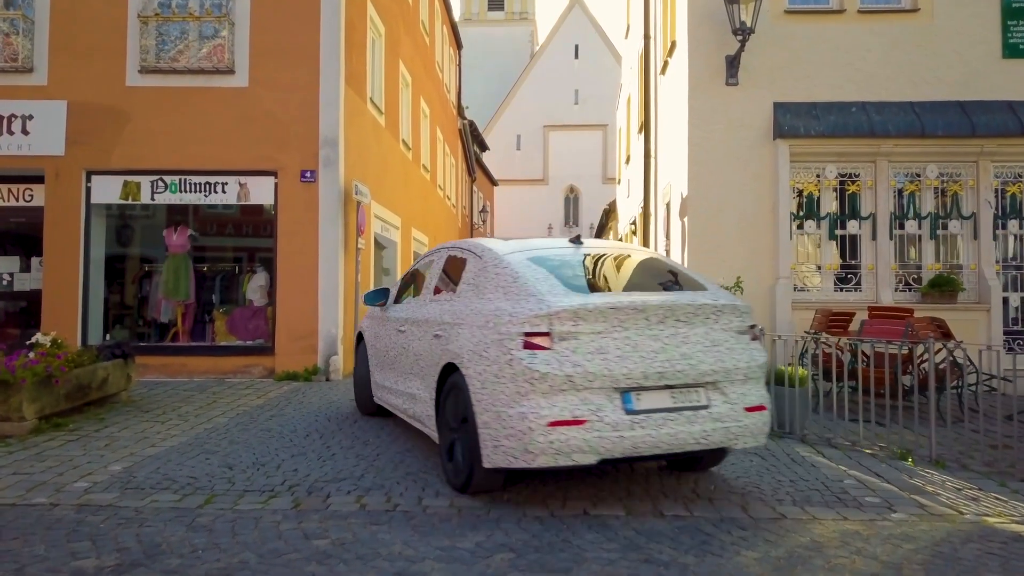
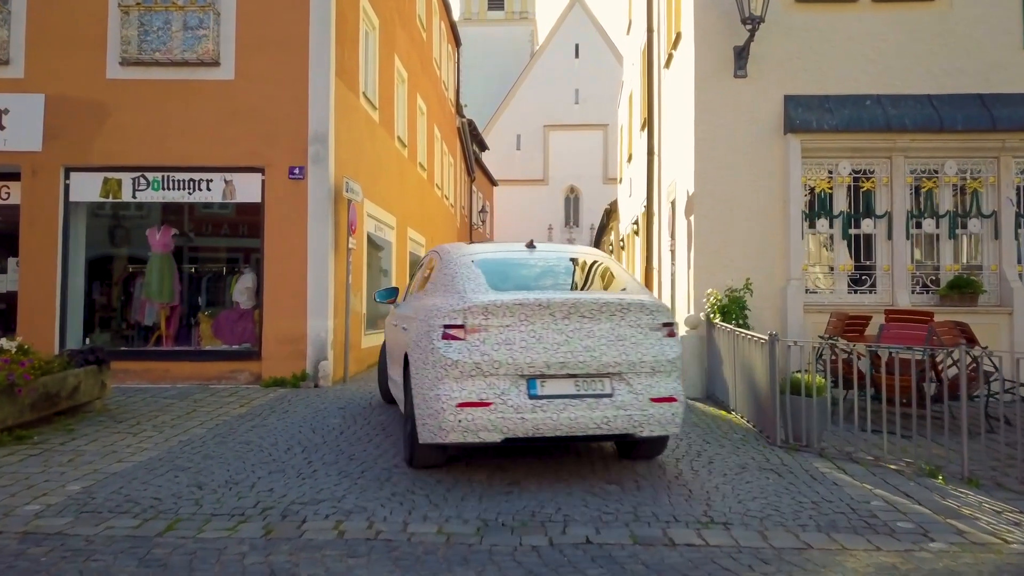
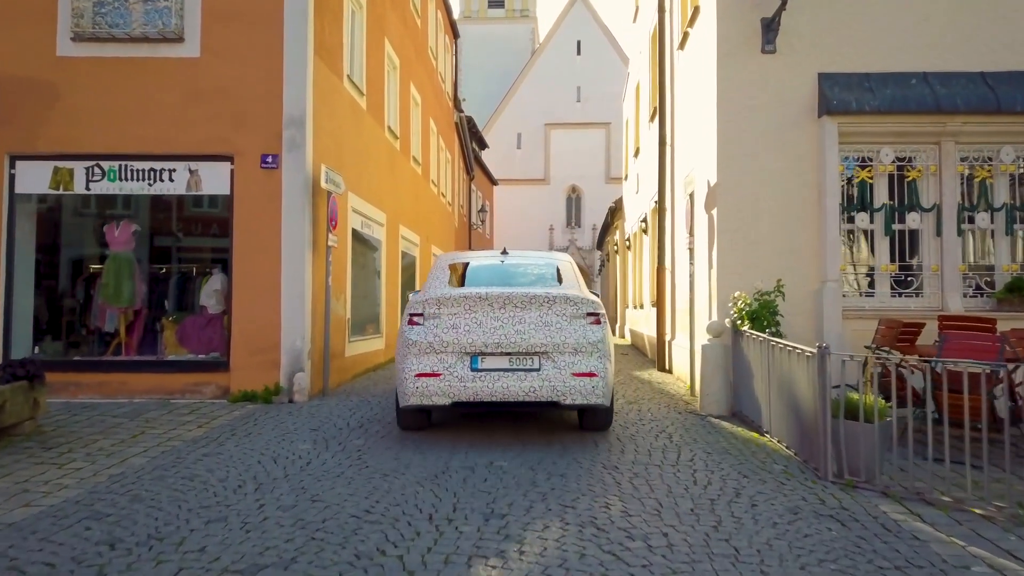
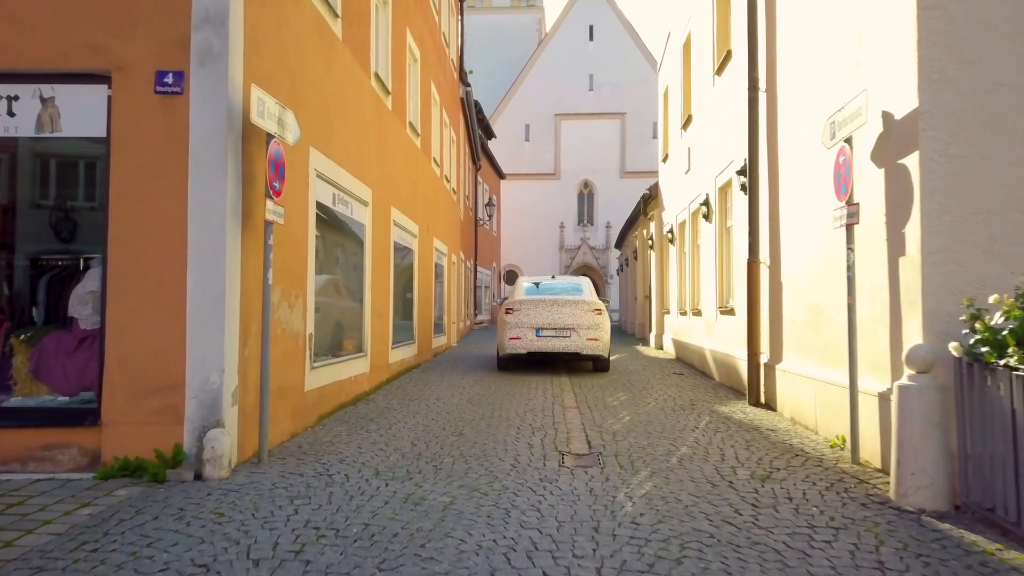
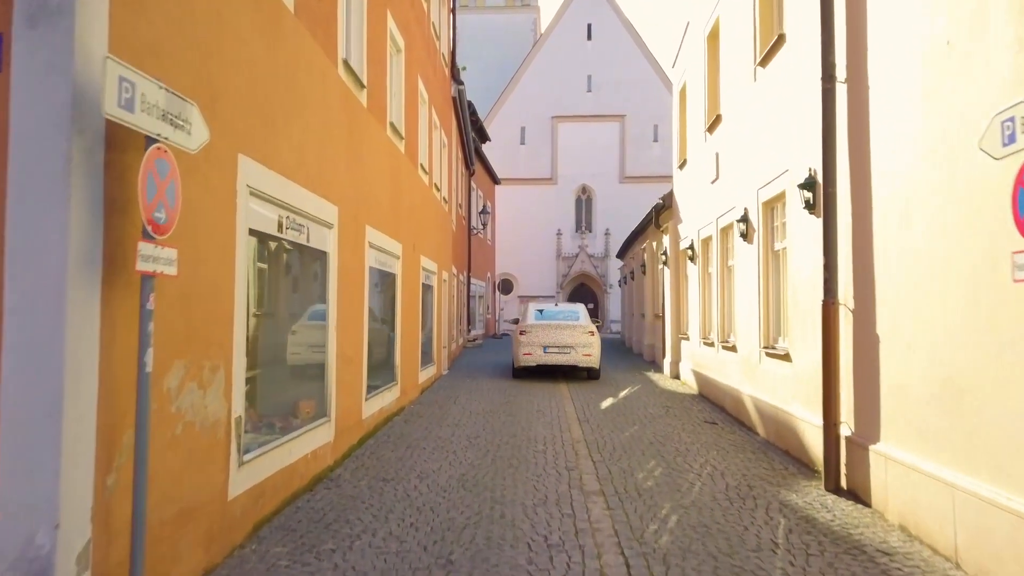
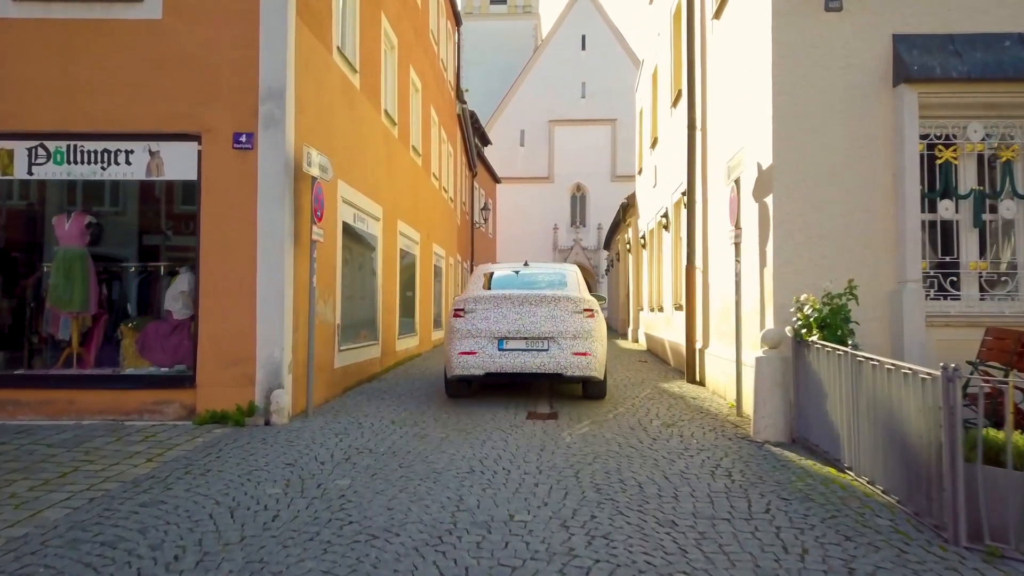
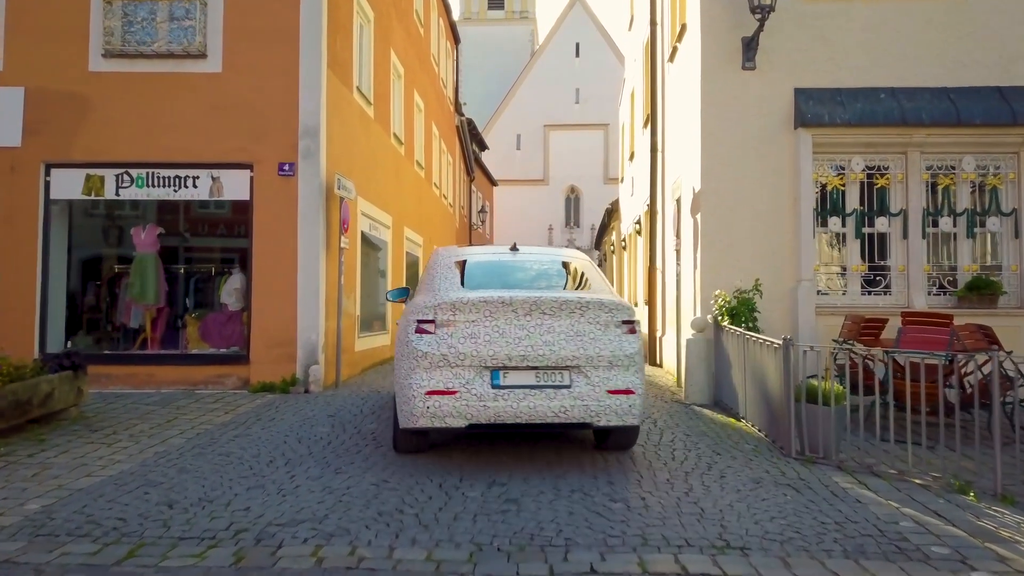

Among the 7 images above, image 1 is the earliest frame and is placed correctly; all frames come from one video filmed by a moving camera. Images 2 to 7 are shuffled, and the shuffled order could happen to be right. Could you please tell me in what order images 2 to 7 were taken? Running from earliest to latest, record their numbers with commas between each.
2, 7, 3, 6, 4, 5
